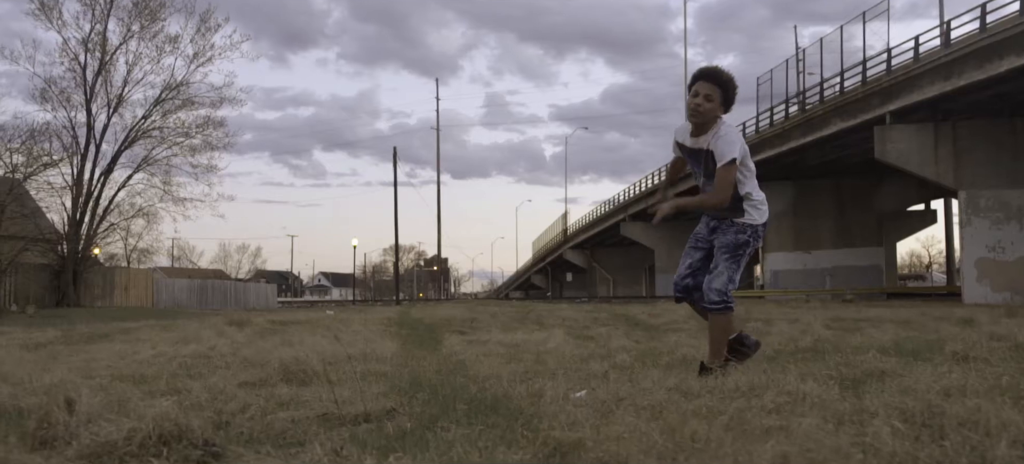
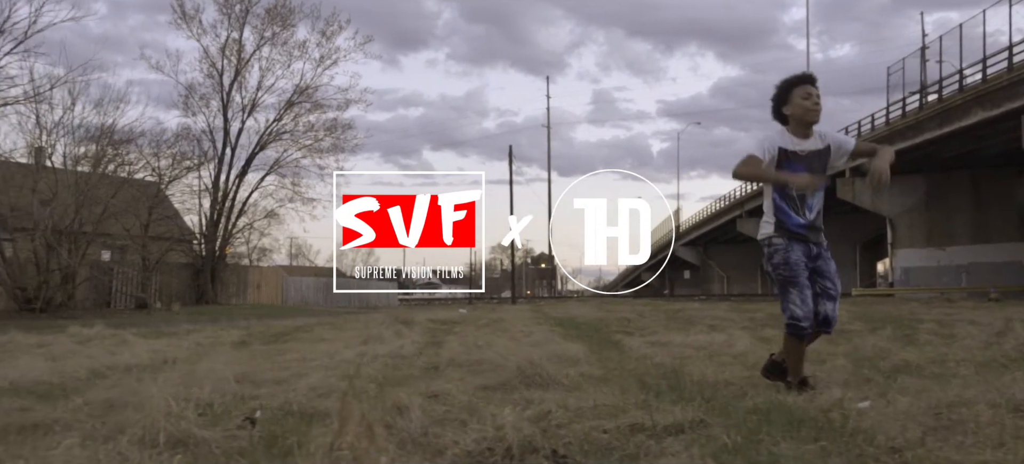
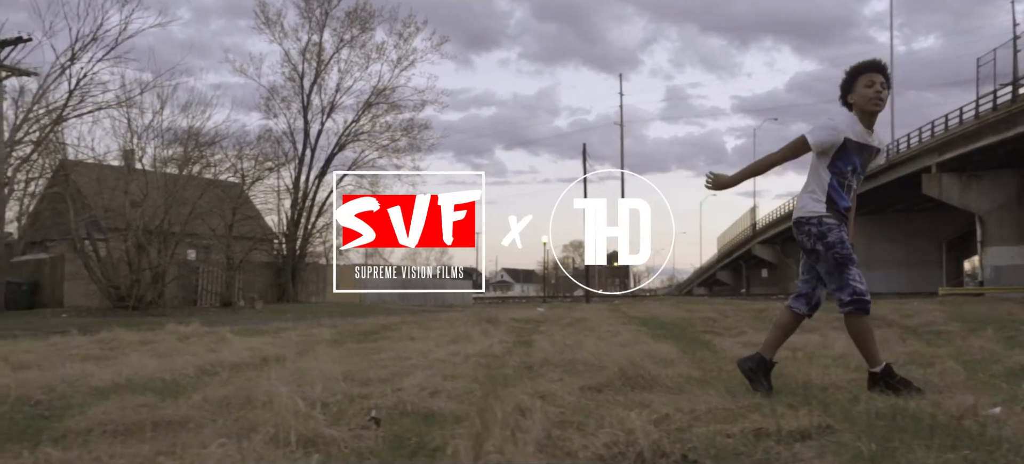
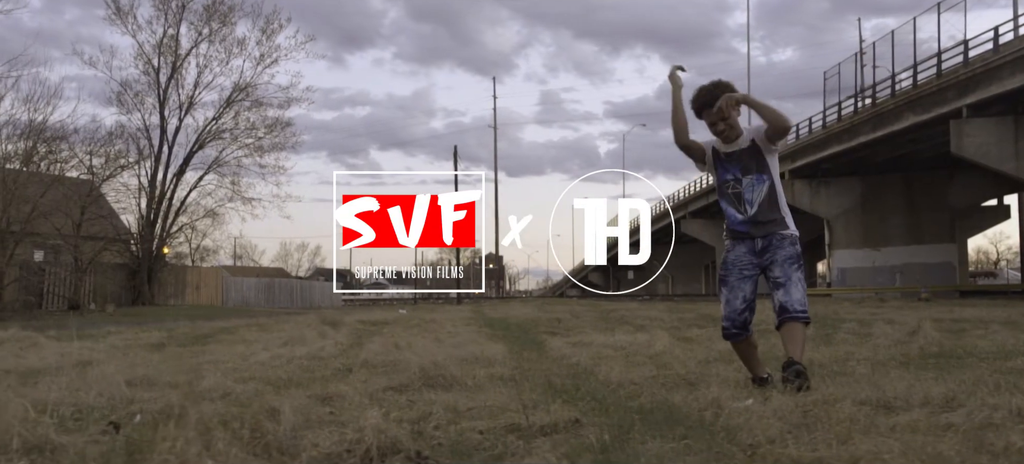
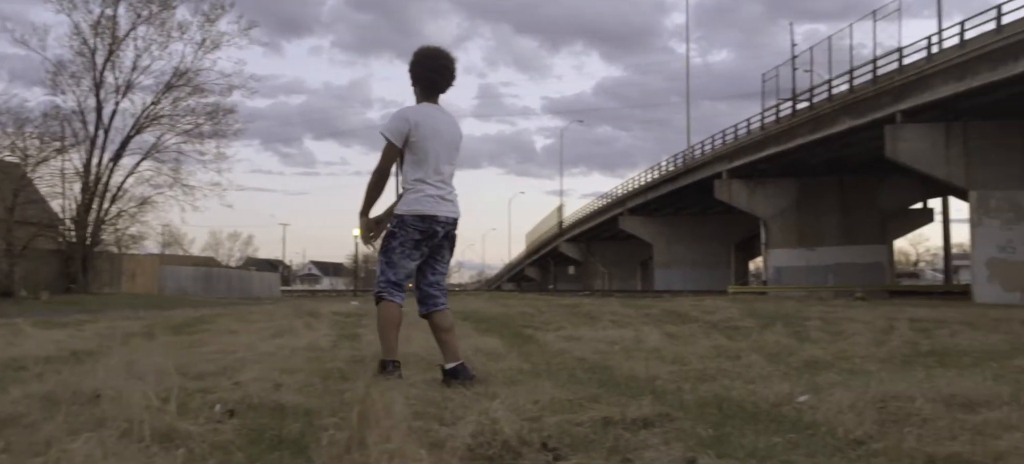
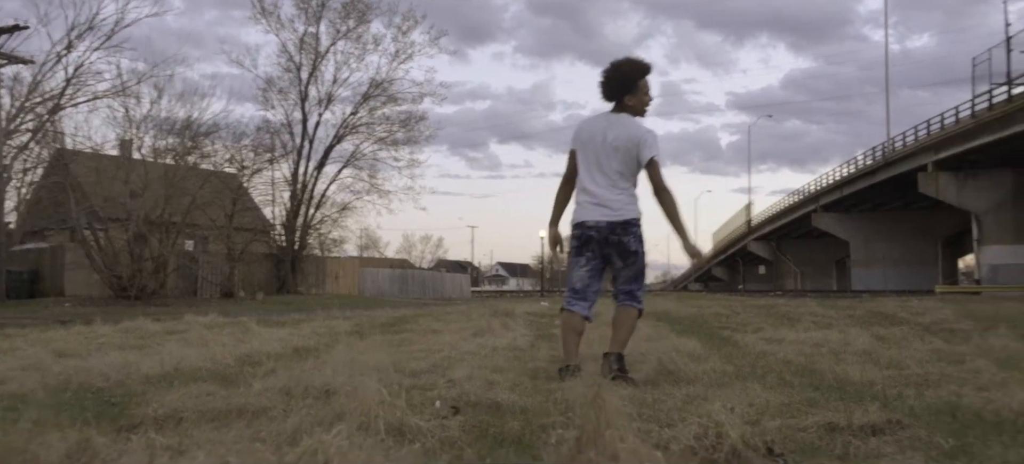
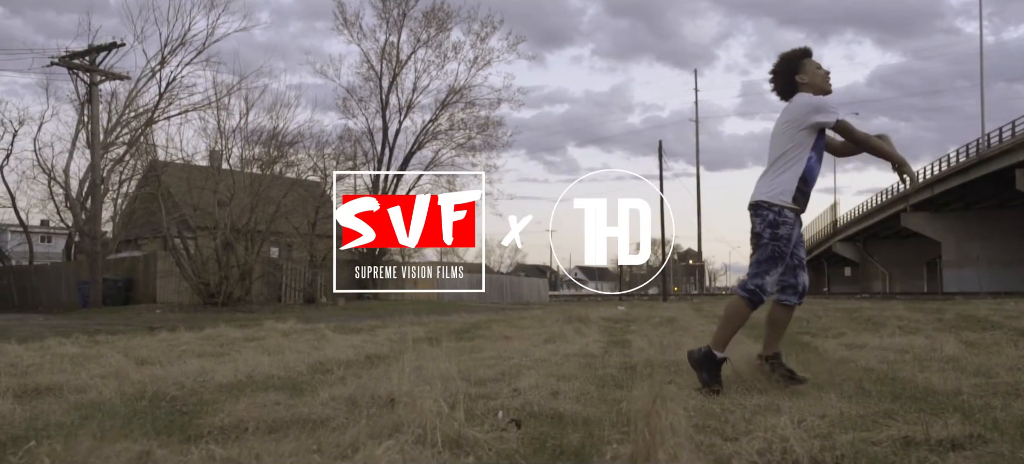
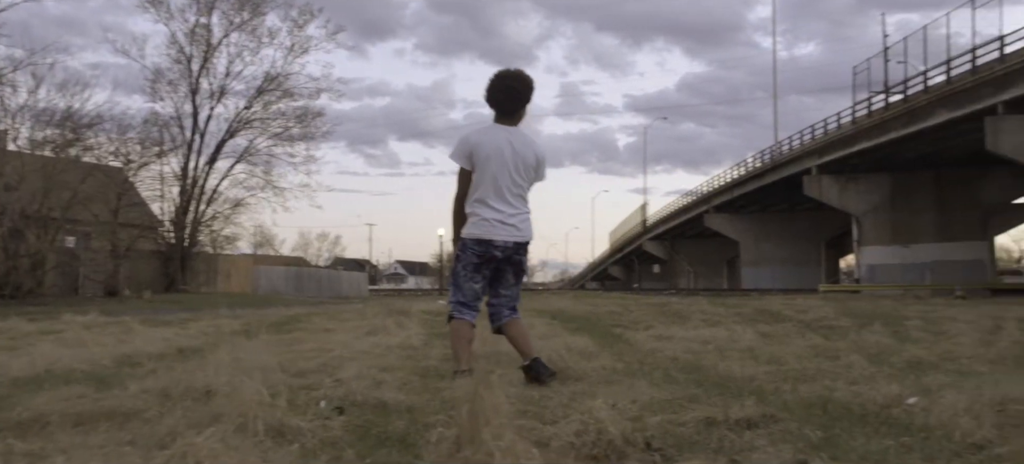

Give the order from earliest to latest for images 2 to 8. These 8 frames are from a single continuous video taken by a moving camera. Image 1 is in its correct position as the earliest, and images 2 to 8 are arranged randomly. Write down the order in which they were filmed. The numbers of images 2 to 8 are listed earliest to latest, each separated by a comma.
4, 2, 3, 7, 6, 8, 5
